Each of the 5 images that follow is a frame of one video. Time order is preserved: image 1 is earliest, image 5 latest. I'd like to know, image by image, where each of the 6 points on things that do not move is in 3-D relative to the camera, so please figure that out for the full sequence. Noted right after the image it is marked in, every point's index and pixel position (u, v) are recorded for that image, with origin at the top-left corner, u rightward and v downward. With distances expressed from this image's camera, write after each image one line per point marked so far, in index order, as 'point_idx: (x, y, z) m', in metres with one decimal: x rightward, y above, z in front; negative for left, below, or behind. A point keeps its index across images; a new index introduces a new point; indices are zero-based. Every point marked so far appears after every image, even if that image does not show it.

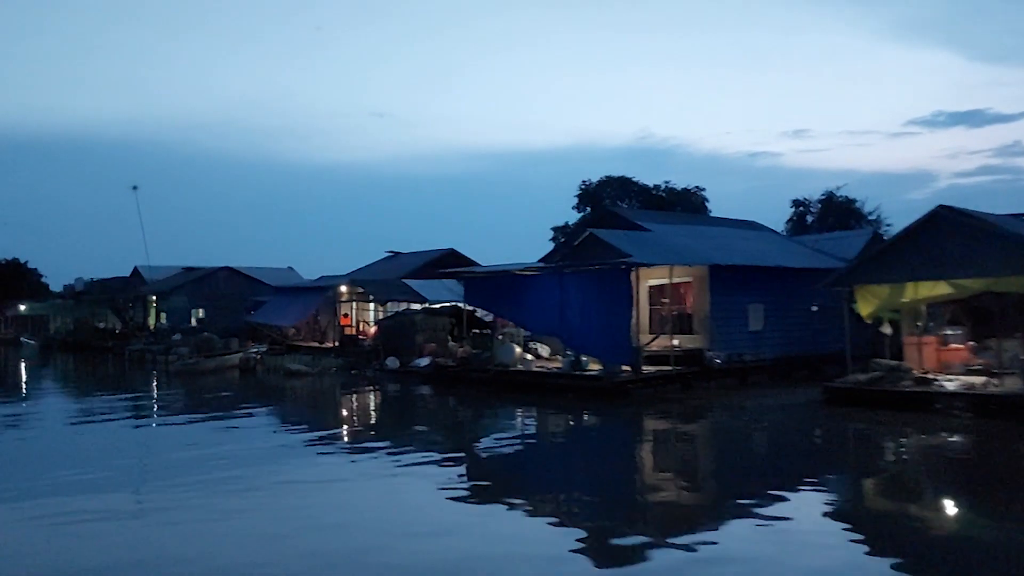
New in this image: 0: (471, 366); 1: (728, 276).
0: (-0.4, -0.8, +17.7) m
1: (+2.0, +0.1, +16.1) m
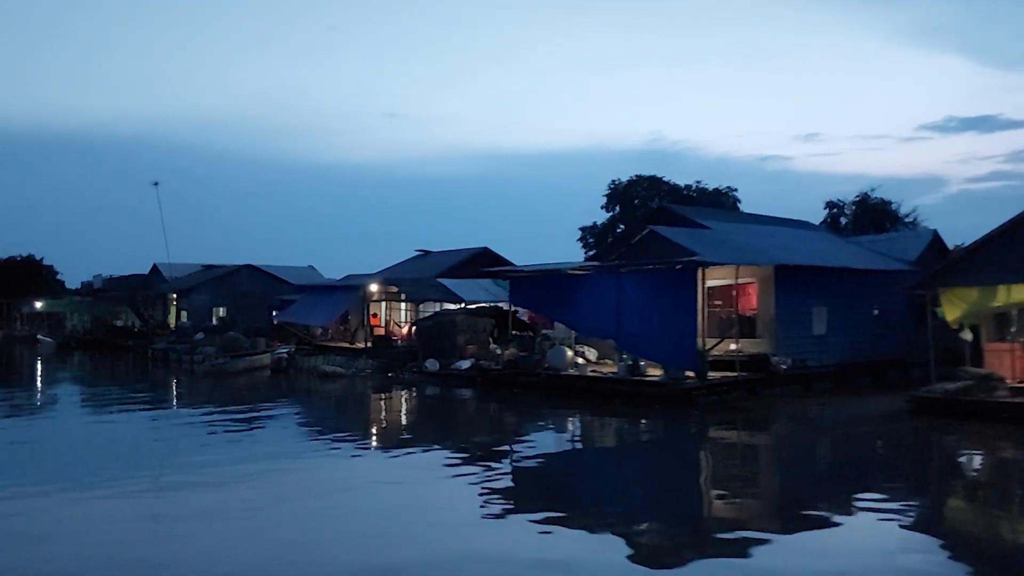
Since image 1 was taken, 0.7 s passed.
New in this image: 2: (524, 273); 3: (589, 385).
0: (+0.1, -0.8, +17.0) m
1: (+2.5, +0.1, +15.3) m
2: (+0.1, +0.2, +16.9) m
3: (+0.7, -0.8, +15.3) m
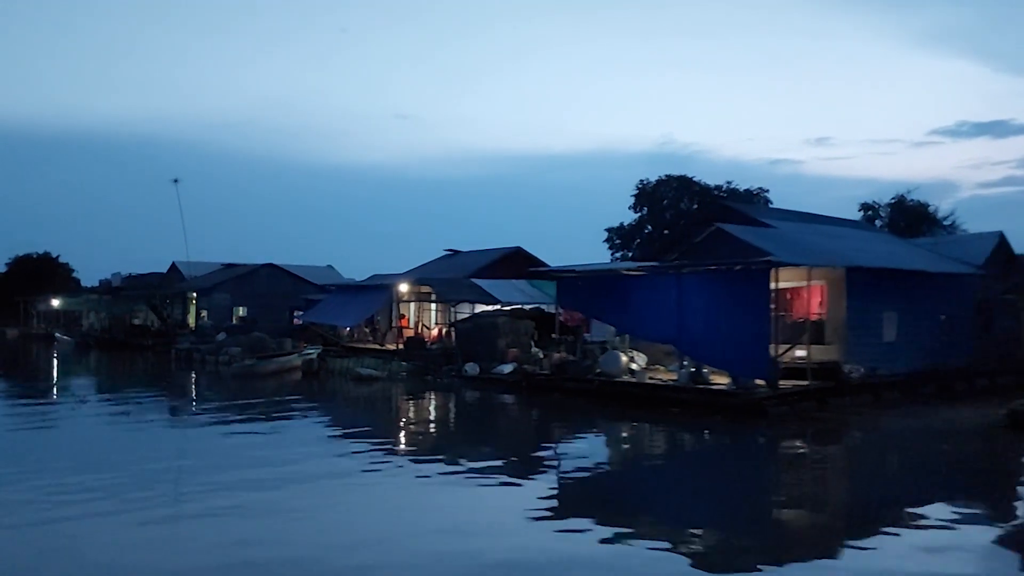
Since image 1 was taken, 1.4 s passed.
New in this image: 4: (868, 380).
0: (+0.5, -0.8, +16.1) m
1: (+2.9, +0.1, +14.4) m
2: (+0.6, +0.1, +16.0) m
3: (+1.1, -0.9, +14.4) m
4: (+2.9, -0.7, +14.1) m
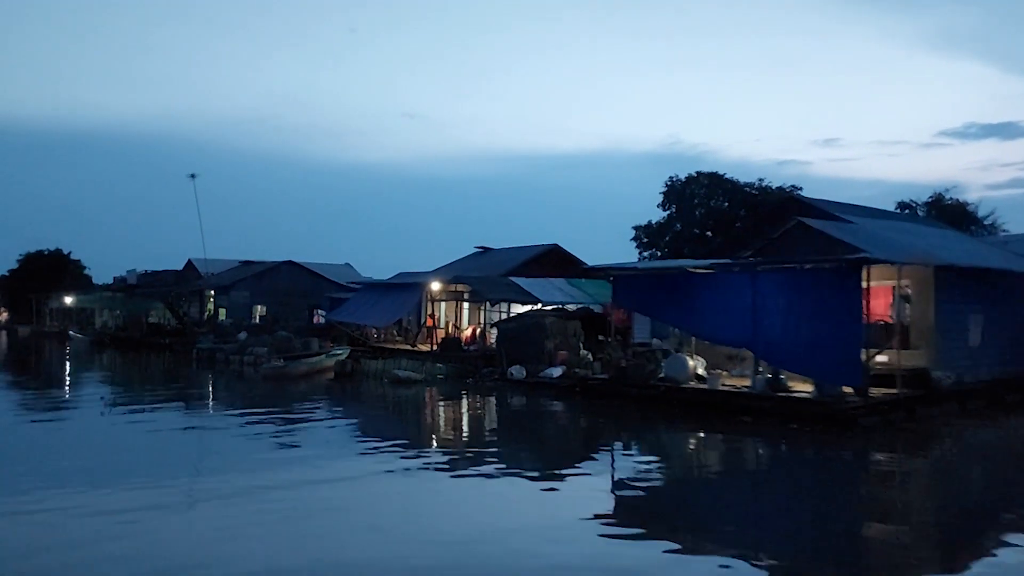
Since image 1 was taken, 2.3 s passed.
0: (+1.0, -0.8, +15.0) m
1: (+3.3, +0.1, +13.4) m
2: (+1.0, +0.1, +15.0) m
3: (+1.6, -0.8, +13.4) m
4: (+3.3, -0.7, +13.0) m
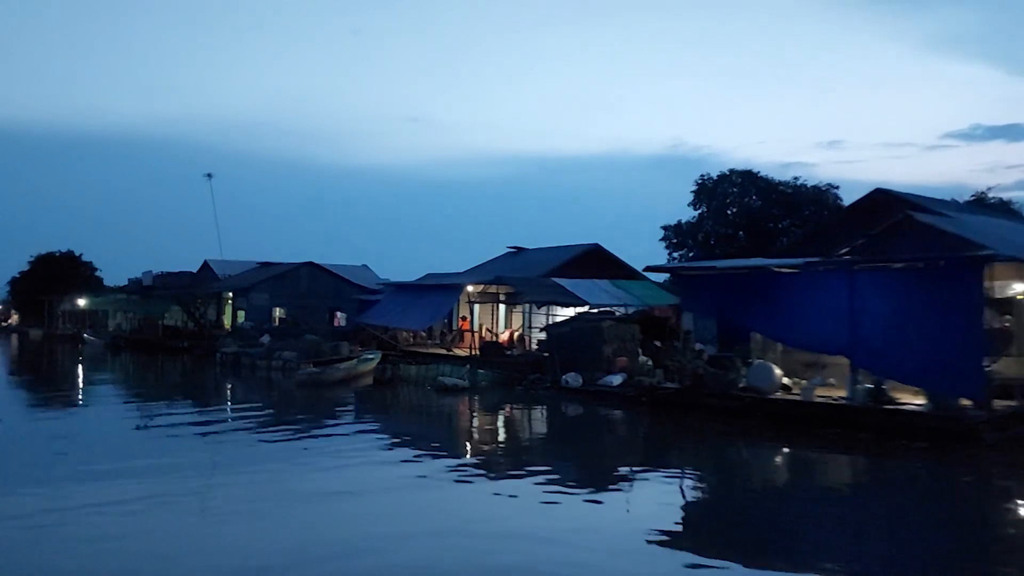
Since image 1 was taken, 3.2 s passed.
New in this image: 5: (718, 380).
0: (+1.5, -0.8, +13.8) m
1: (+3.8, +0.1, +12.2) m
2: (+1.5, +0.1, +13.8) m
3: (+2.0, -0.9, +12.2) m
4: (+3.8, -0.7, +11.8) m
5: (+1.6, -0.7, +13.7) m
